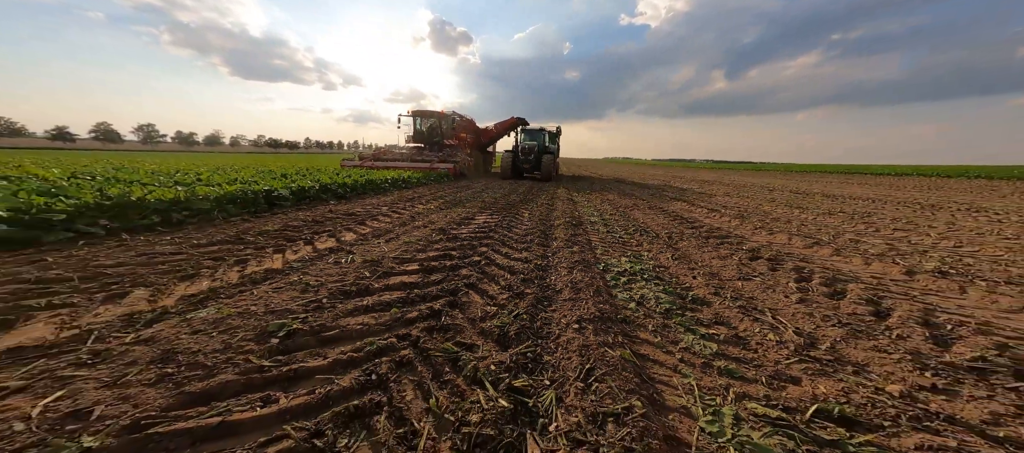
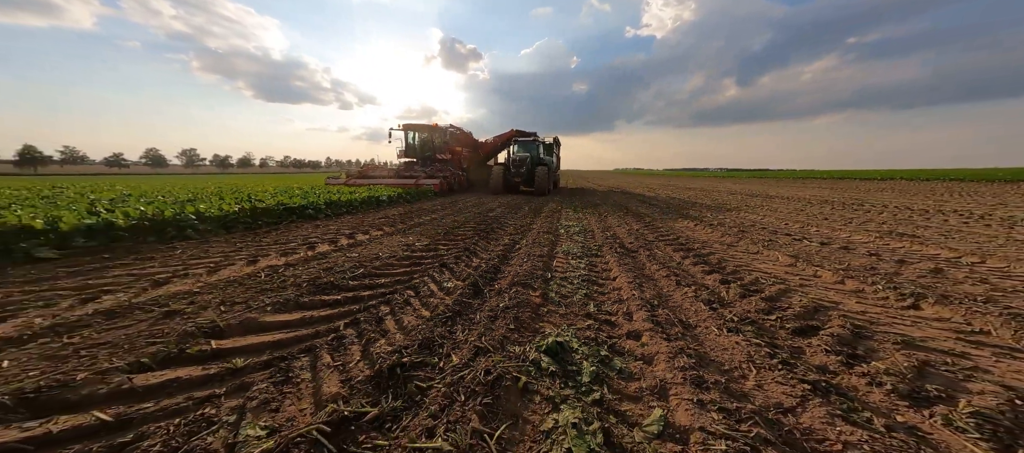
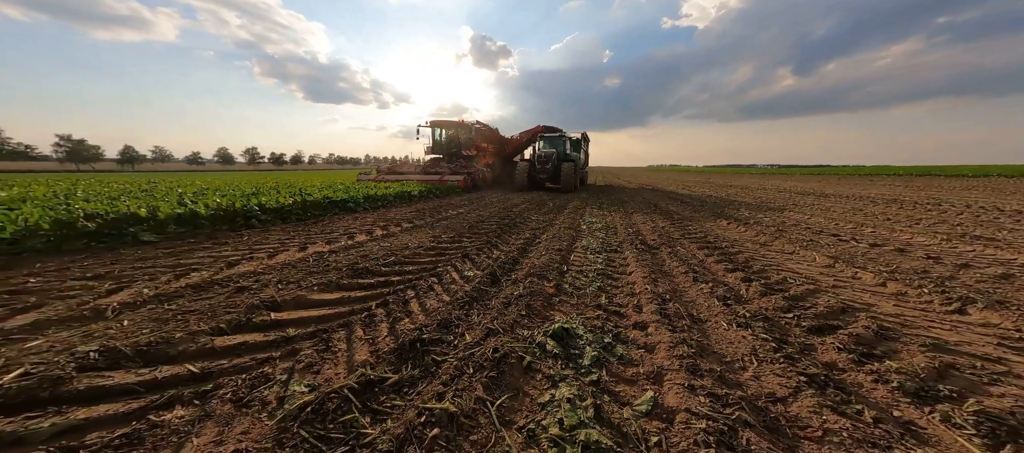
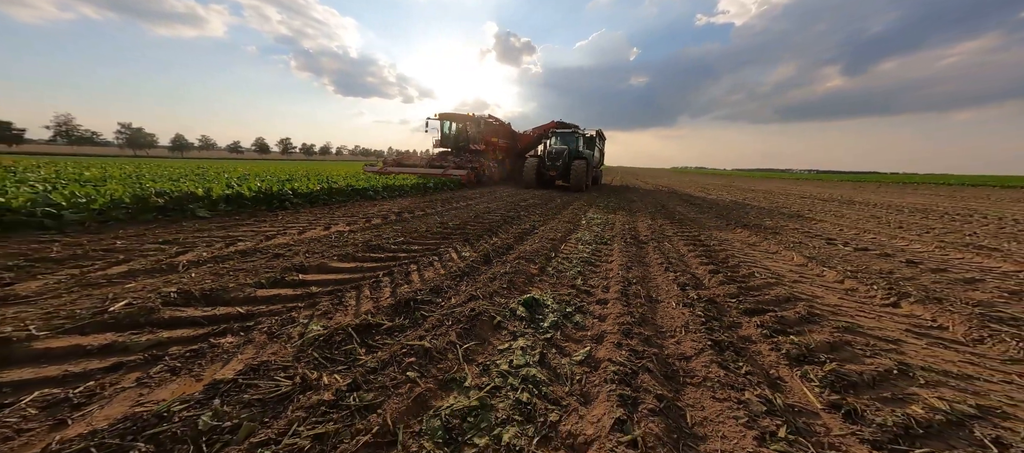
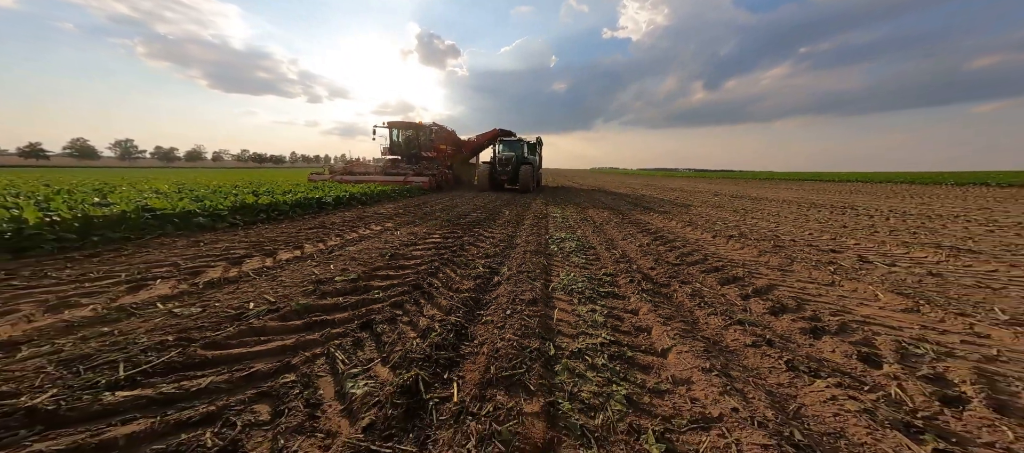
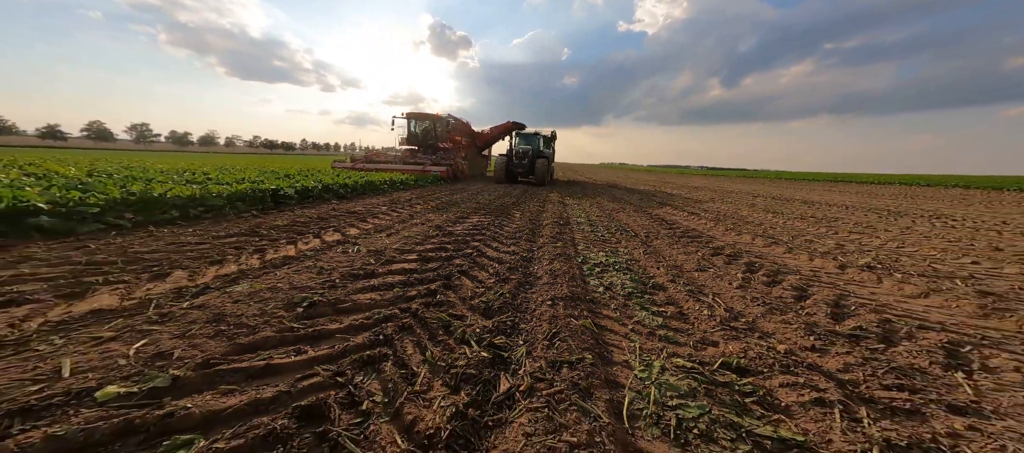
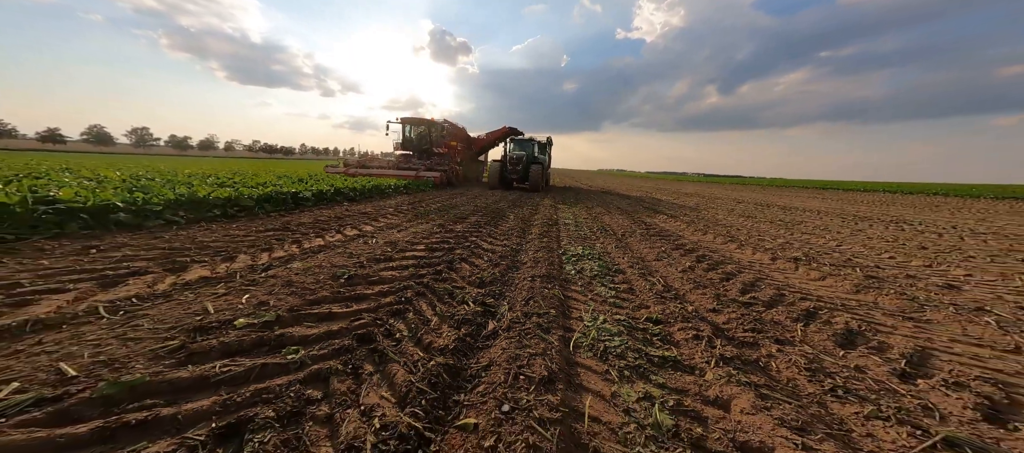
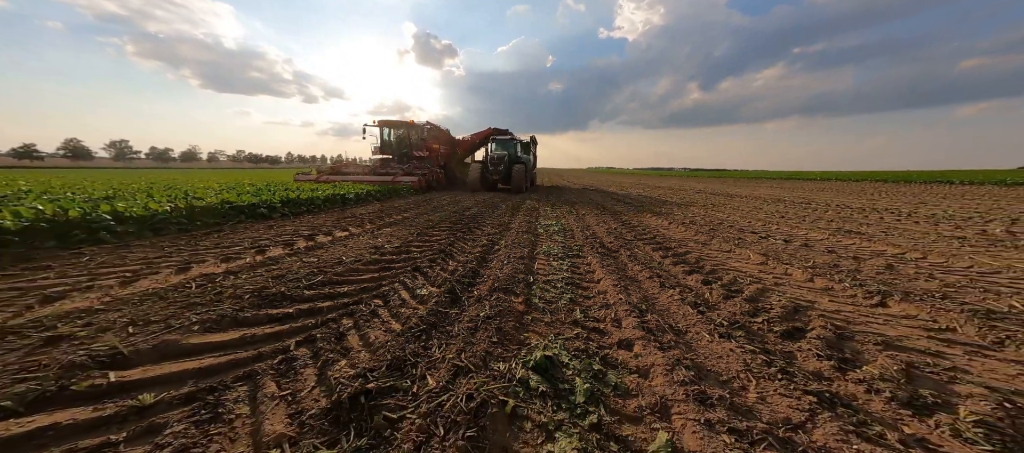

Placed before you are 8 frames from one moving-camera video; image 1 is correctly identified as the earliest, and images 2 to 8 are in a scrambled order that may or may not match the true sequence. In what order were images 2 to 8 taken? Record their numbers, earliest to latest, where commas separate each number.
6, 7, 5, 8, 2, 3, 4
